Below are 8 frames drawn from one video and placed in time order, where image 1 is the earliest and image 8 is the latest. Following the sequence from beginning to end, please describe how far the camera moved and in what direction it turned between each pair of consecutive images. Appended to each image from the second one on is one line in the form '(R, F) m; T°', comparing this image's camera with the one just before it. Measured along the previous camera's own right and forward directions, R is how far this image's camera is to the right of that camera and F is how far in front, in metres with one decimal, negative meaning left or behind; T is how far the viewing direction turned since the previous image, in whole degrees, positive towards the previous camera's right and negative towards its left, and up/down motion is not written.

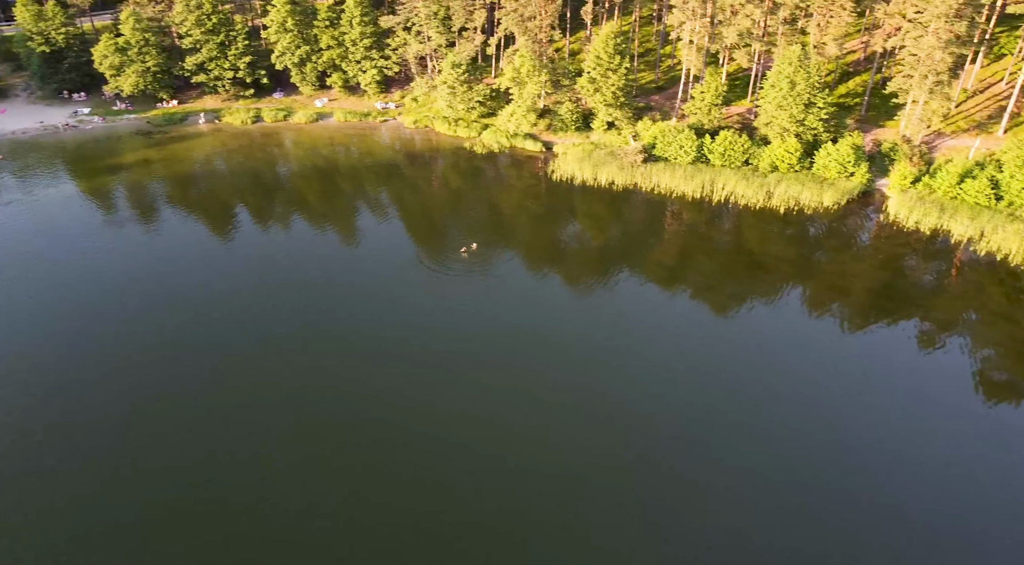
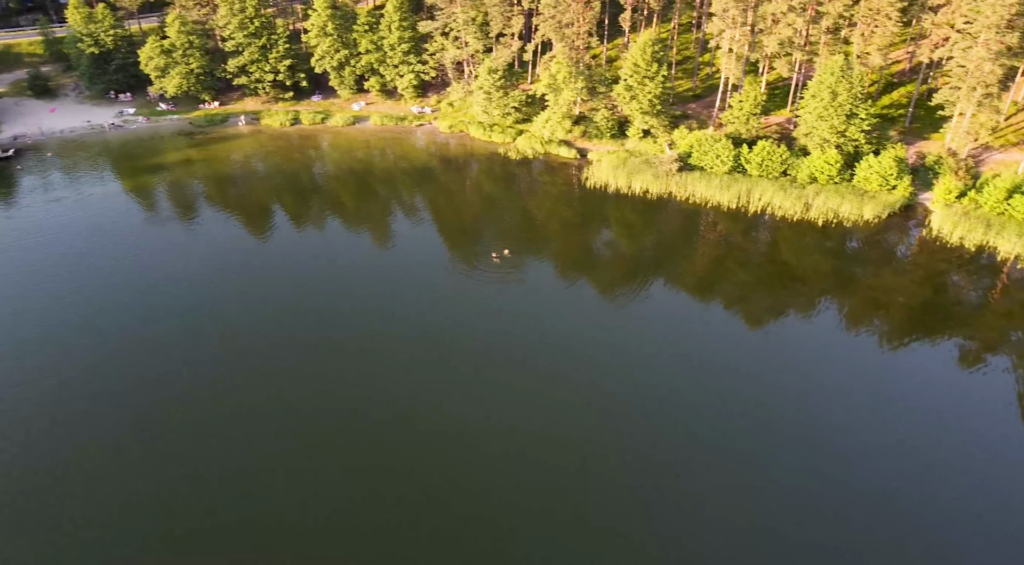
(-0.5, +0.2) m; -2°
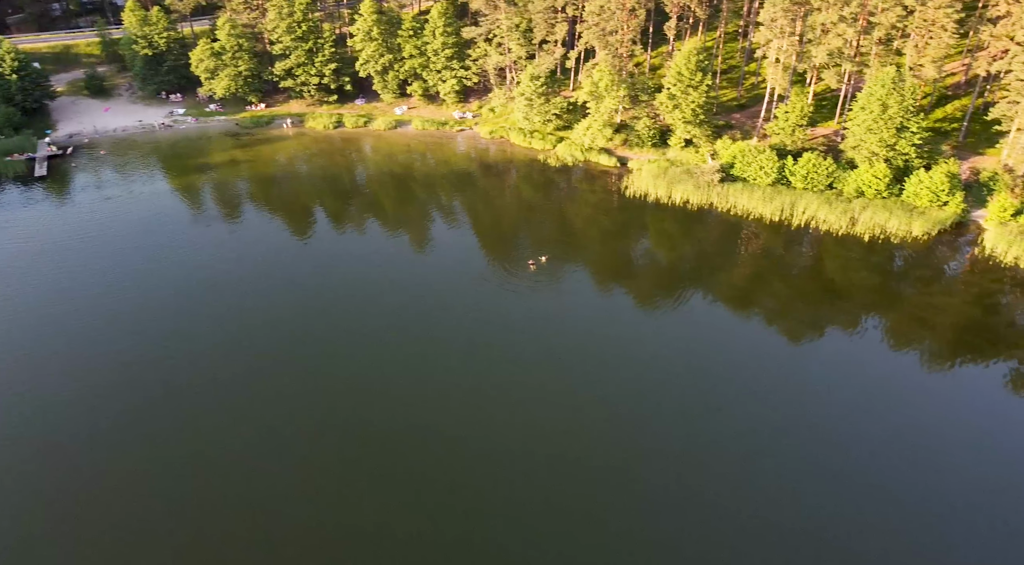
(-0.6, +0.2) m; -3°
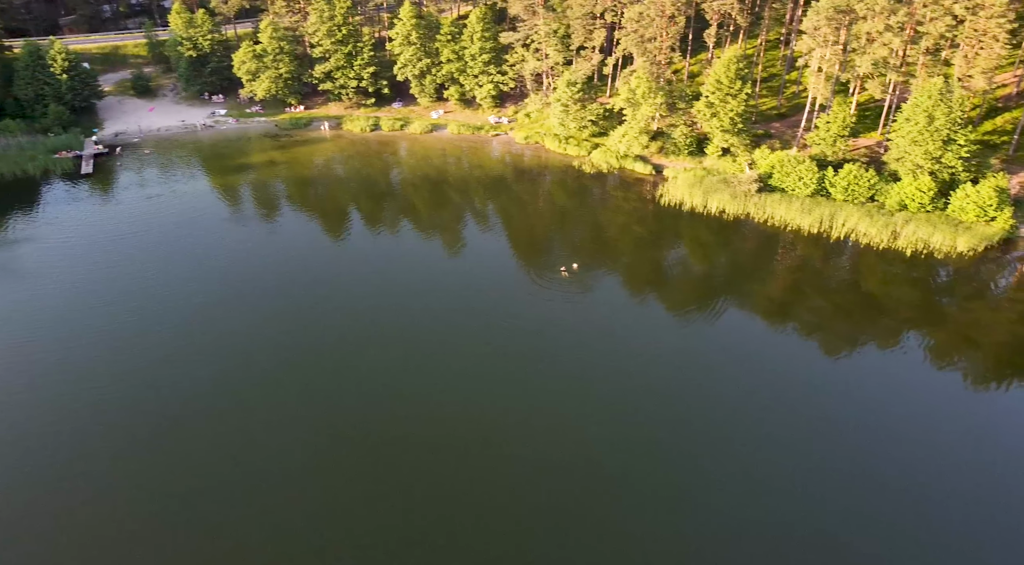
(-0.4, +0.2) m; -2°
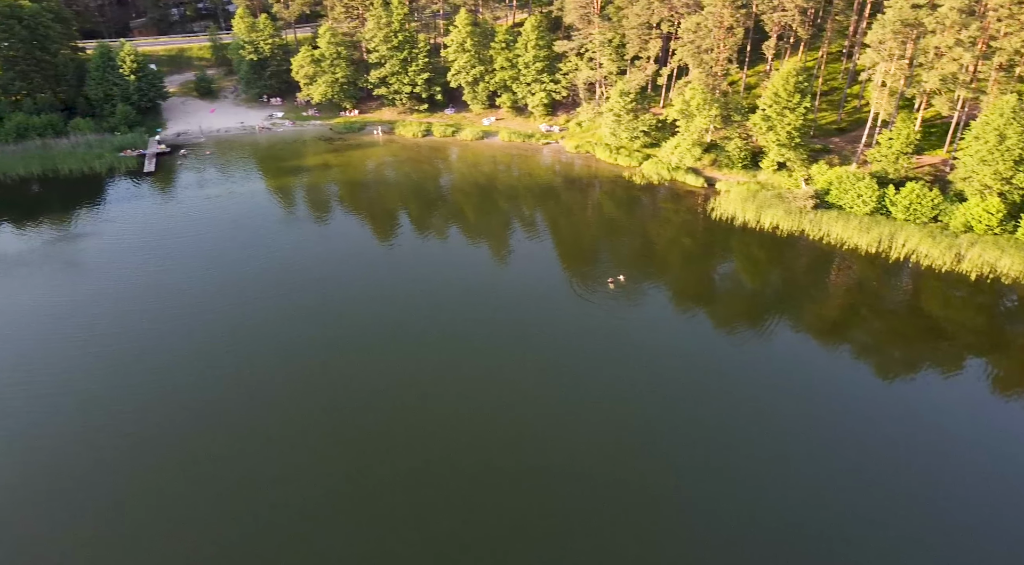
(-0.7, +0.3) m; -3°
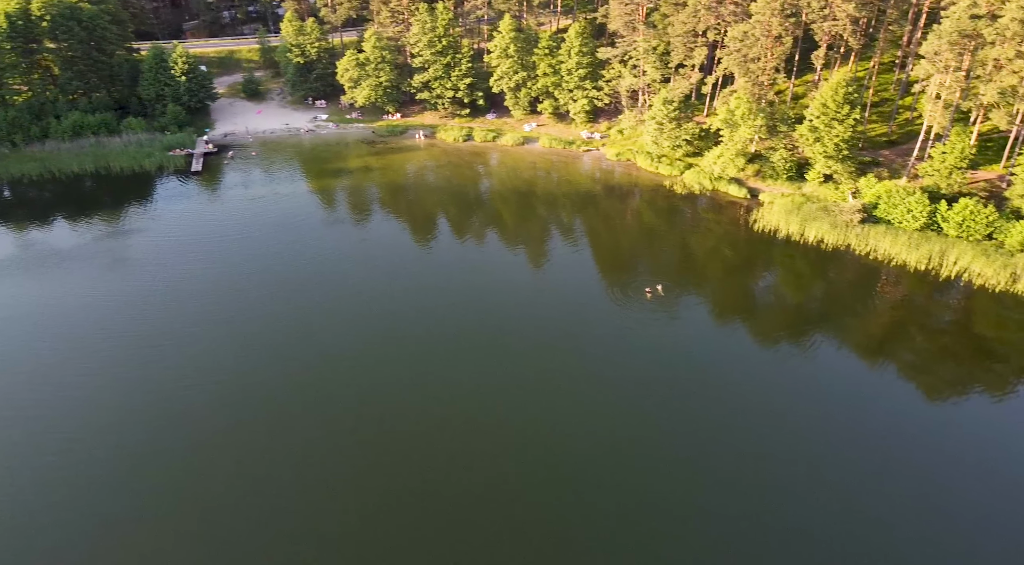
(-0.6, +0.2) m; -3°
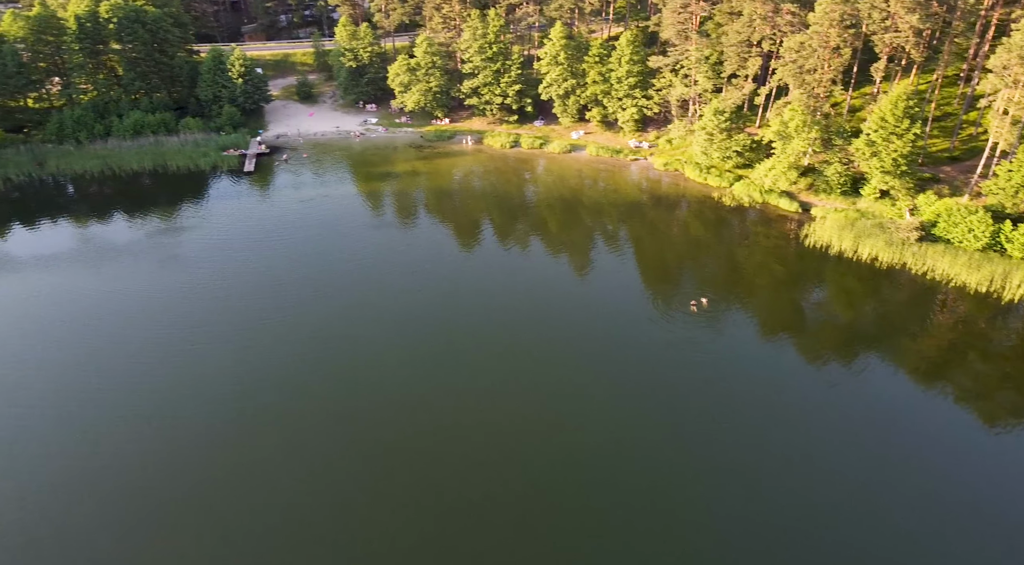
(-0.6, +0.2) m; -3°
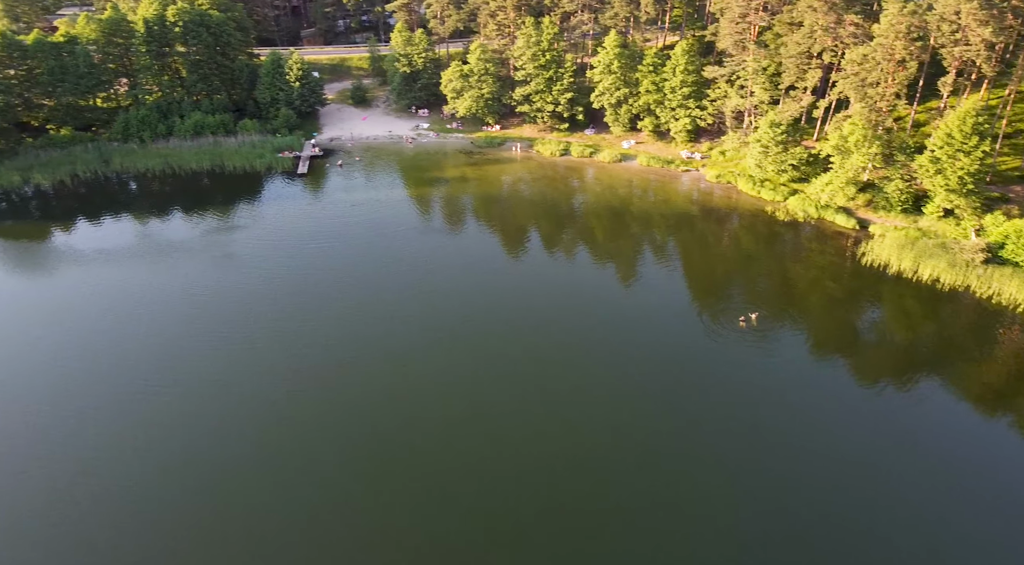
(-0.6, +0.3) m; -3°
